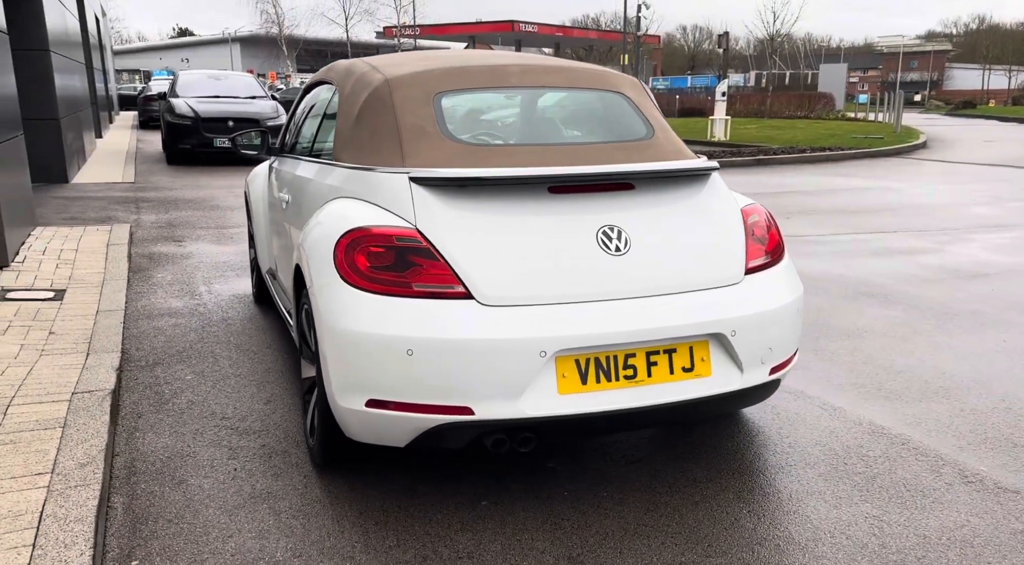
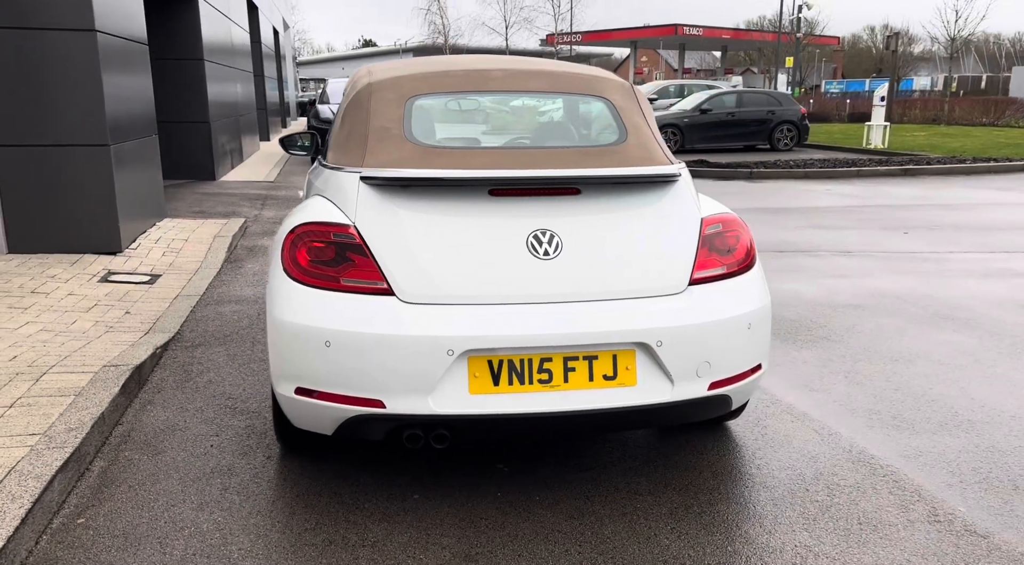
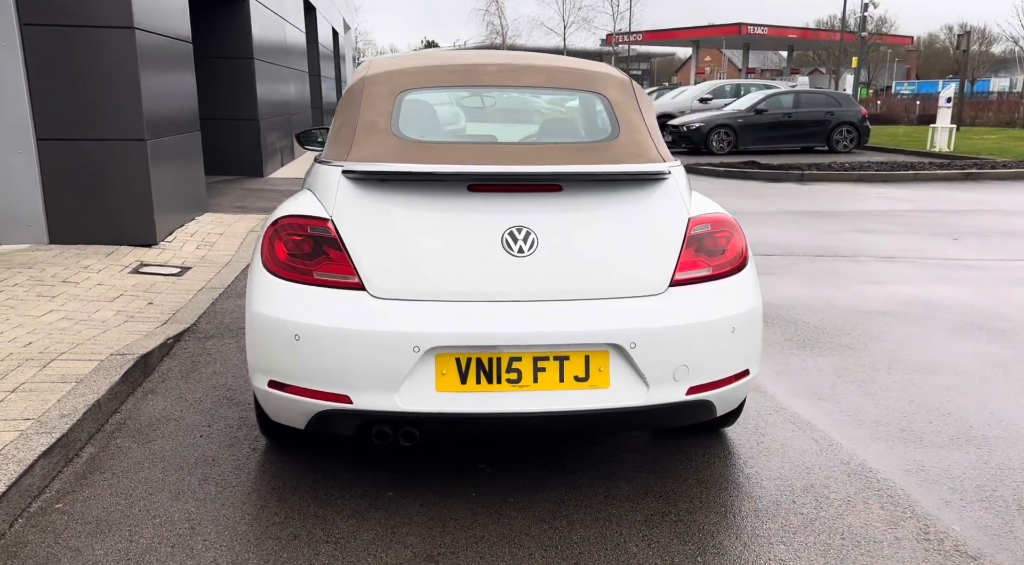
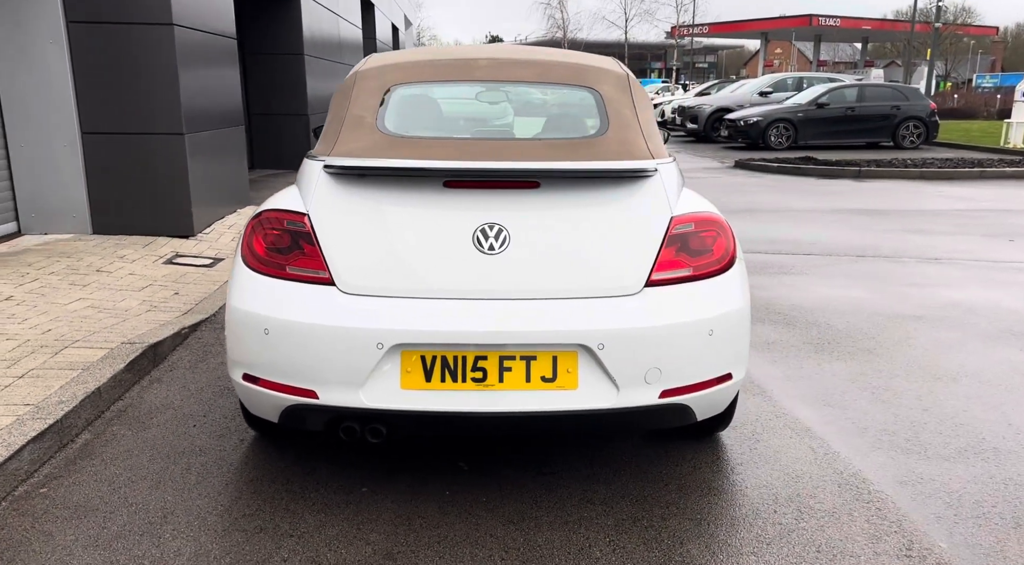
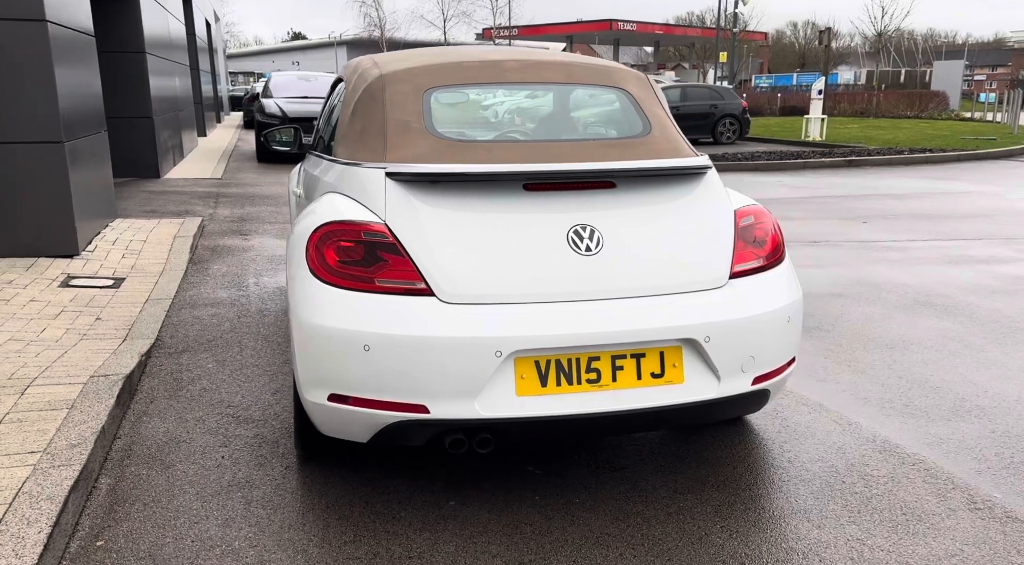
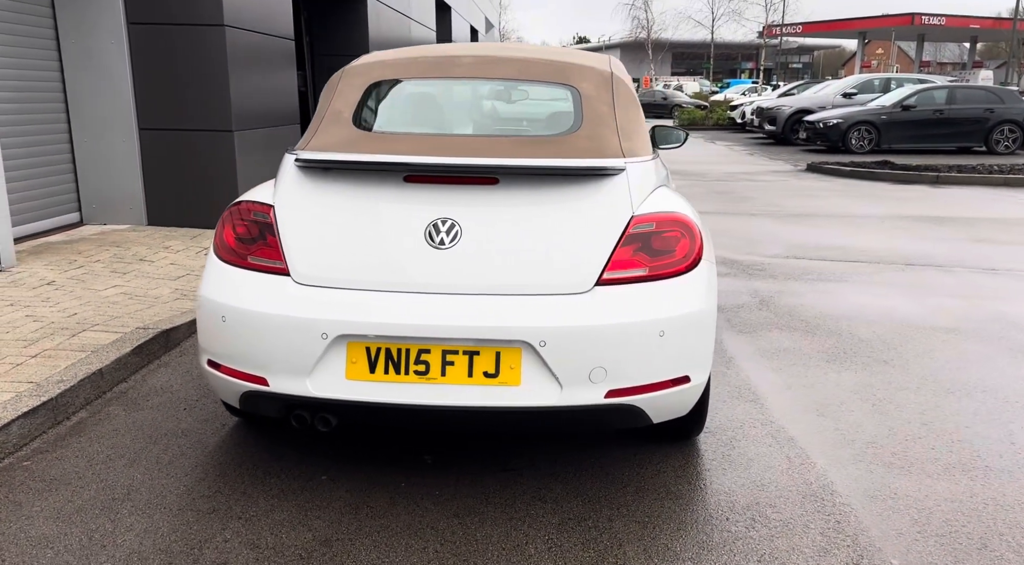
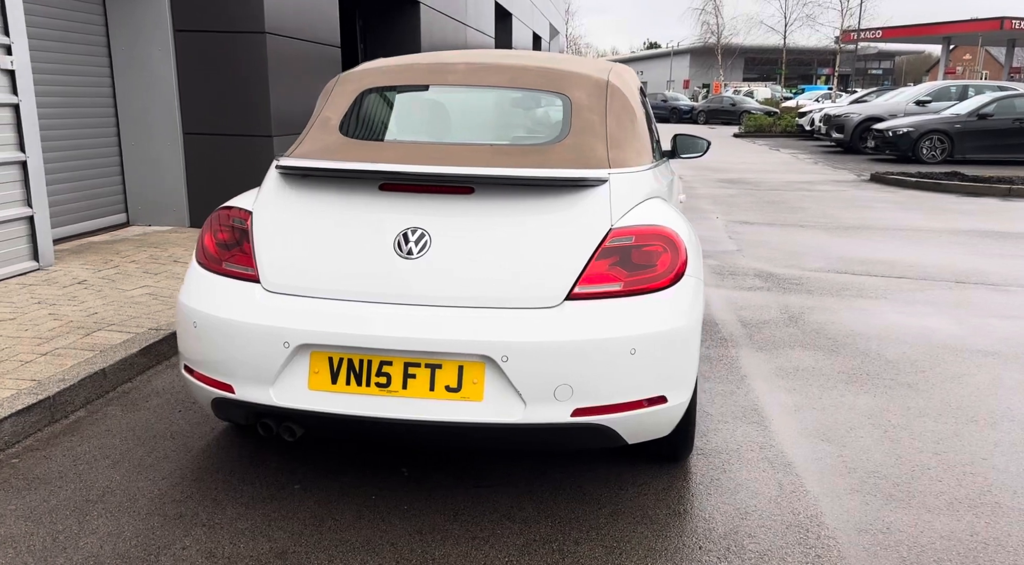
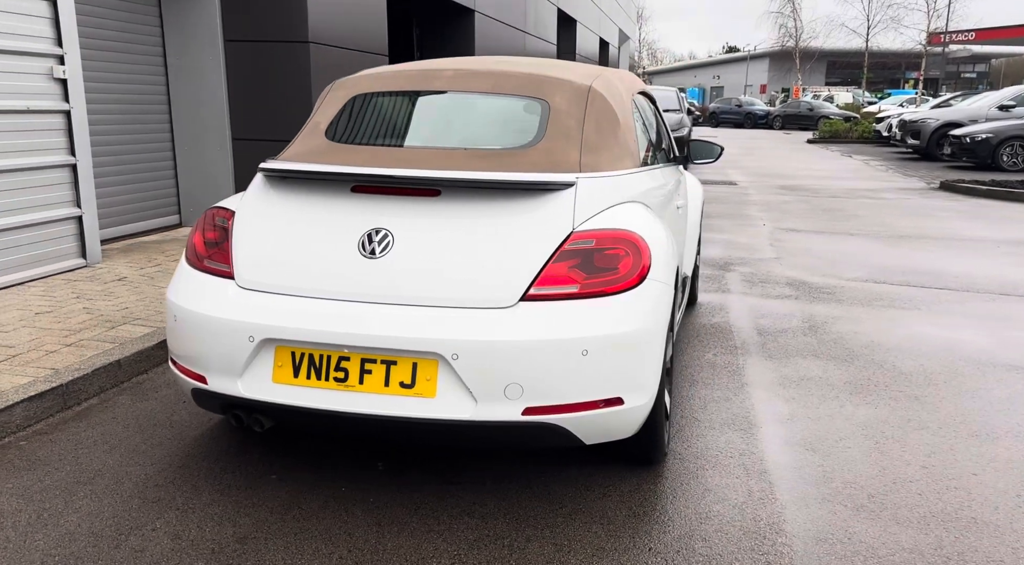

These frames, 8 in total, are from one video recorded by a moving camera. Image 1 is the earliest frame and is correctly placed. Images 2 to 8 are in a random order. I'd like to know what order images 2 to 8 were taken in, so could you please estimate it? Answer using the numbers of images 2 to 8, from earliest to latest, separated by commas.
5, 2, 3, 4, 6, 7, 8
